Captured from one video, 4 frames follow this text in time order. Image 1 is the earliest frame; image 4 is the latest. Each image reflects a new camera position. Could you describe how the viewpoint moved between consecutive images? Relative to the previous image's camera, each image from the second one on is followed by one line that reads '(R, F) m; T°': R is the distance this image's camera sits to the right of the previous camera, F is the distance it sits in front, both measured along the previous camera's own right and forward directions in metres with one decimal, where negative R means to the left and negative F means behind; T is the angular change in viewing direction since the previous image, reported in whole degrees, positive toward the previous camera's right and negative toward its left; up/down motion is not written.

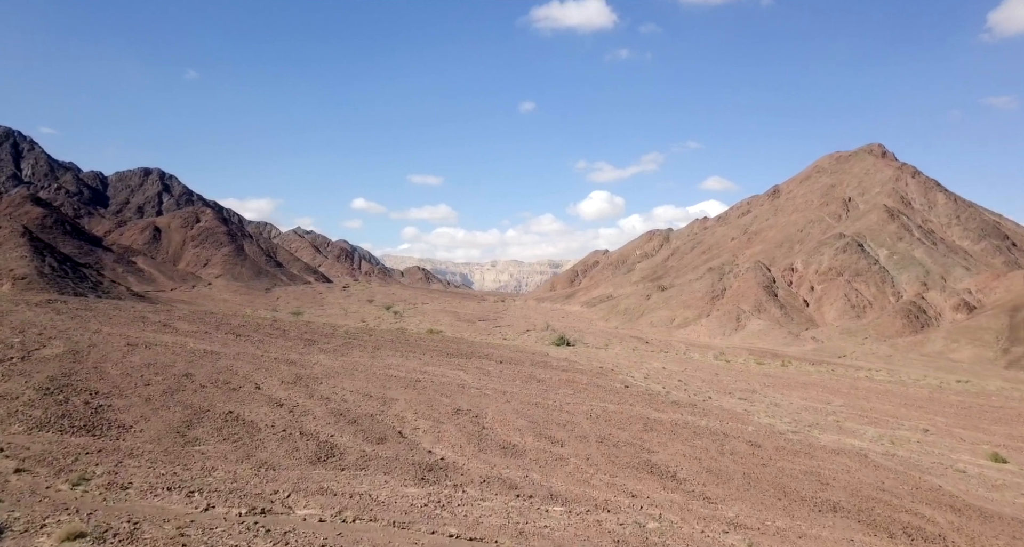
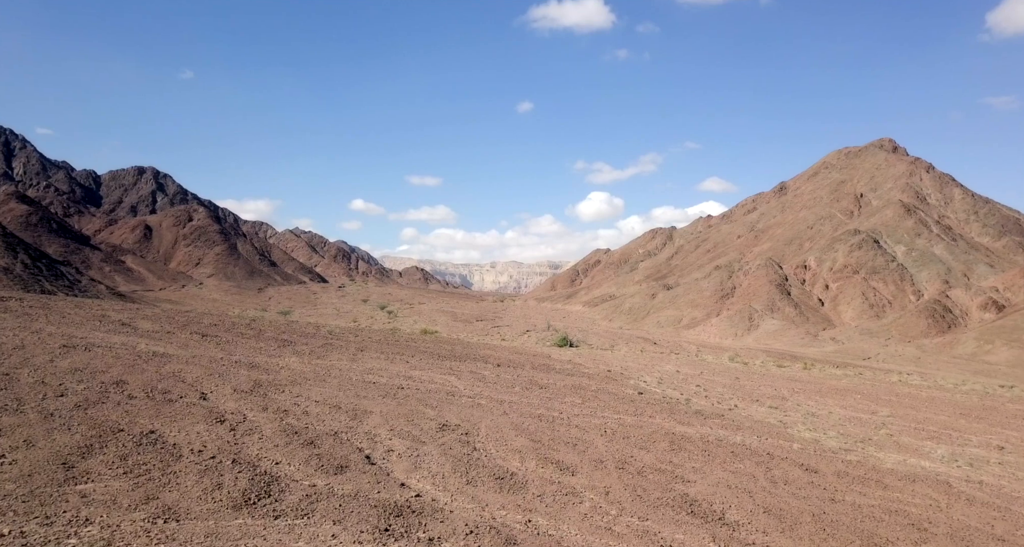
(0.0, +3.3) m; 0°
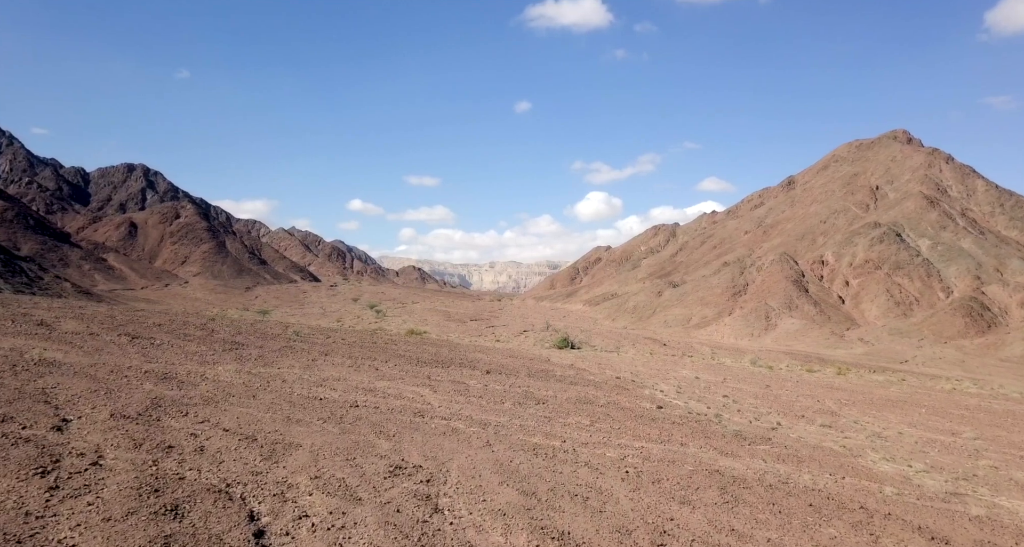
(+0.2, +4.6) m; 0°
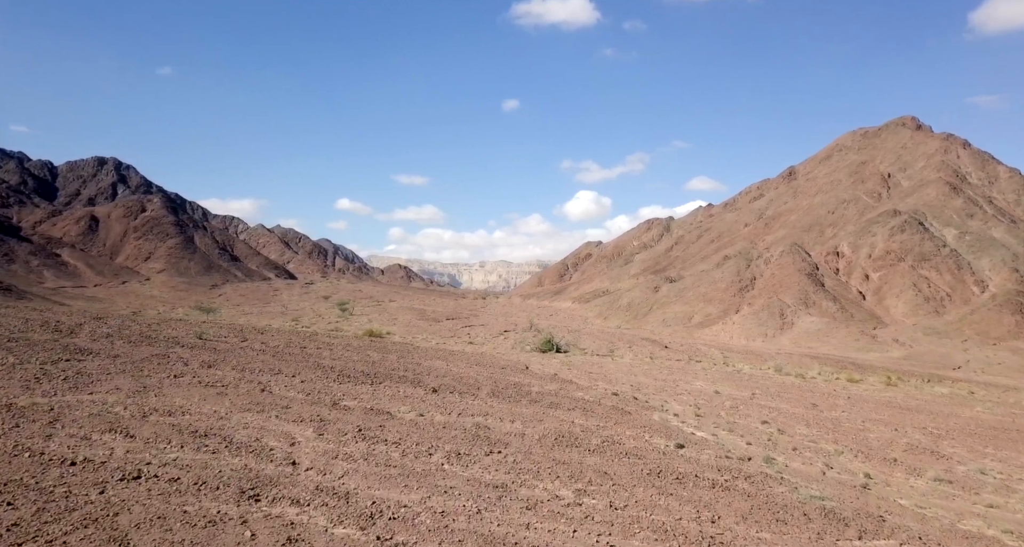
(+0.8, +7.0) m; +1°
